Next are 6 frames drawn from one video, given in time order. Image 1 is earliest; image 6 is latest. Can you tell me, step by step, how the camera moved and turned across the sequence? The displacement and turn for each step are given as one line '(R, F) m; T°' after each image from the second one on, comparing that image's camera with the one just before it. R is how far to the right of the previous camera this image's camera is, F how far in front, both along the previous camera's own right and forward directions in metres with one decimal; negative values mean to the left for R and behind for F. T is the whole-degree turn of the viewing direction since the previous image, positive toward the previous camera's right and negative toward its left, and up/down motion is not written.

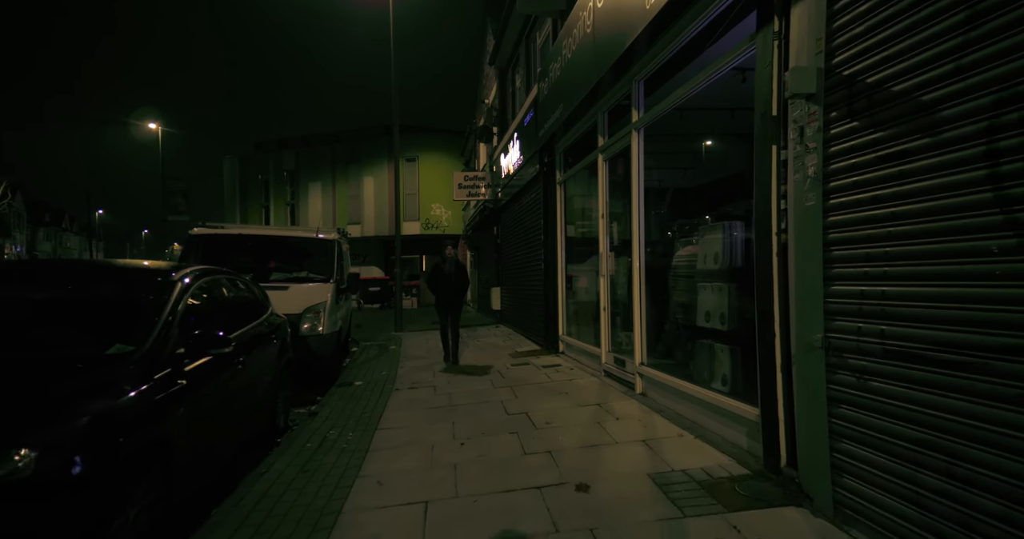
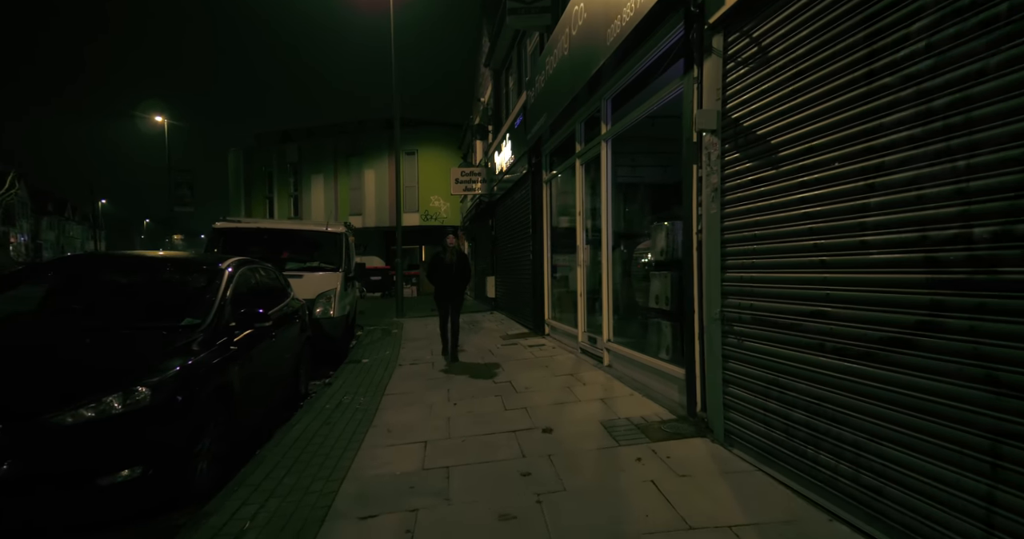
(+0.2, -0.9) m; 0°
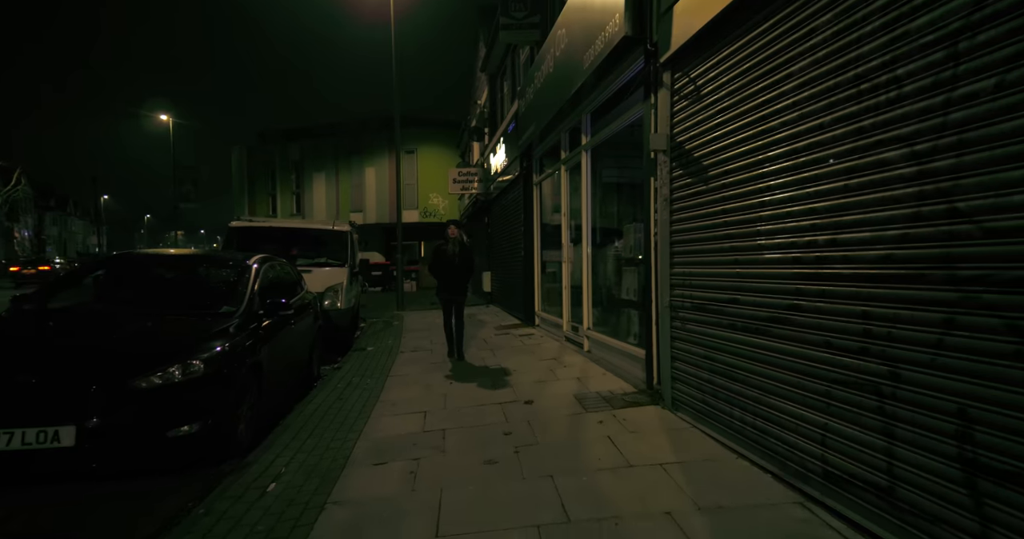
(+0.1, -0.7) m; 0°
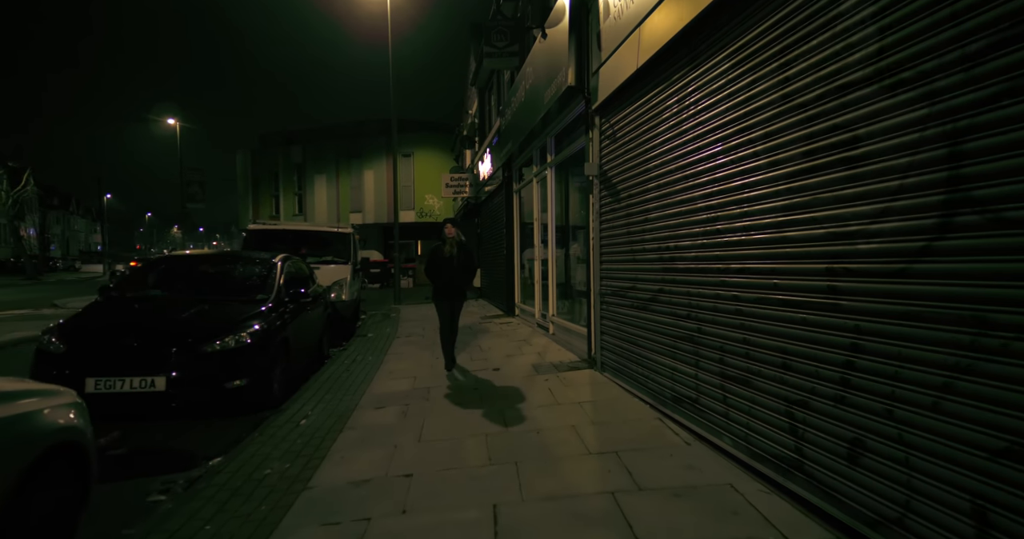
(+0.4, -1.4) m; 0°
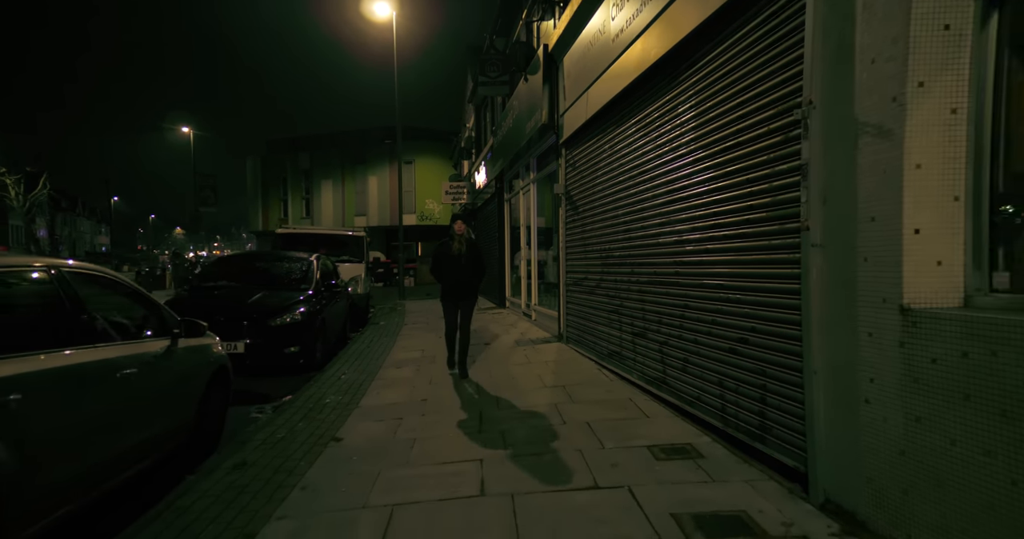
(+0.2, -1.7) m; 0°
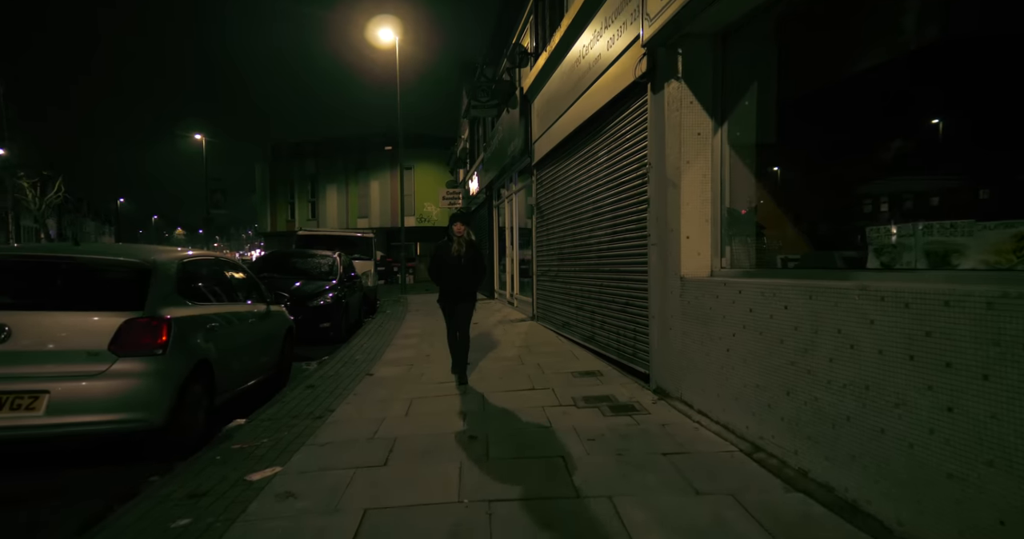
(+0.3, -1.9) m; 0°
